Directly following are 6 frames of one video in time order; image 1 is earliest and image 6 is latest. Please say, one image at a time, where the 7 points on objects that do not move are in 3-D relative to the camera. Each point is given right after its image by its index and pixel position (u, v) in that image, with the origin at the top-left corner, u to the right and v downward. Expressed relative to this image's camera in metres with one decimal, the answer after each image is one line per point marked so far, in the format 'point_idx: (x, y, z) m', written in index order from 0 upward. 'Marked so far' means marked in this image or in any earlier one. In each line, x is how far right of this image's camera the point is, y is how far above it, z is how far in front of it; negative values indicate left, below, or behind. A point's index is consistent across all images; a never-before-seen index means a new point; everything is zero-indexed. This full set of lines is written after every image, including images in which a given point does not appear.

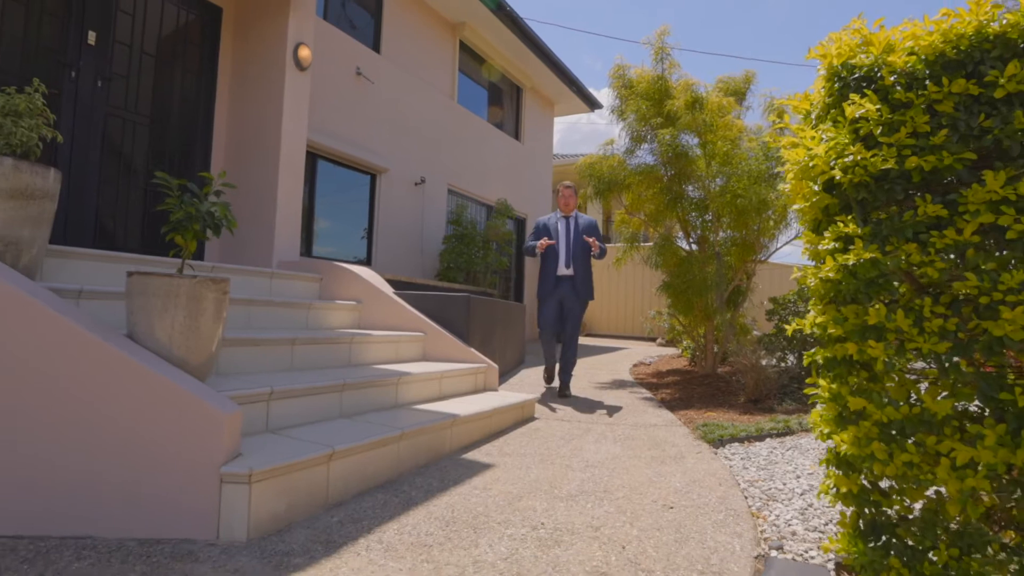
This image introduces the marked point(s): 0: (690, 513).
0: (+0.7, -0.9, +2.4) m
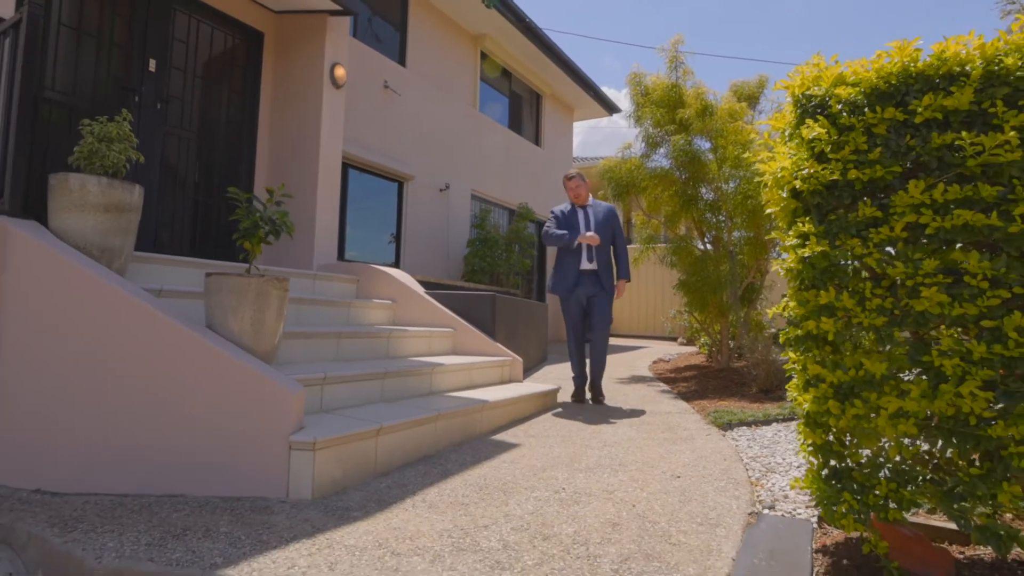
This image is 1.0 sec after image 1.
0: (+0.8, -0.9, +2.7) m
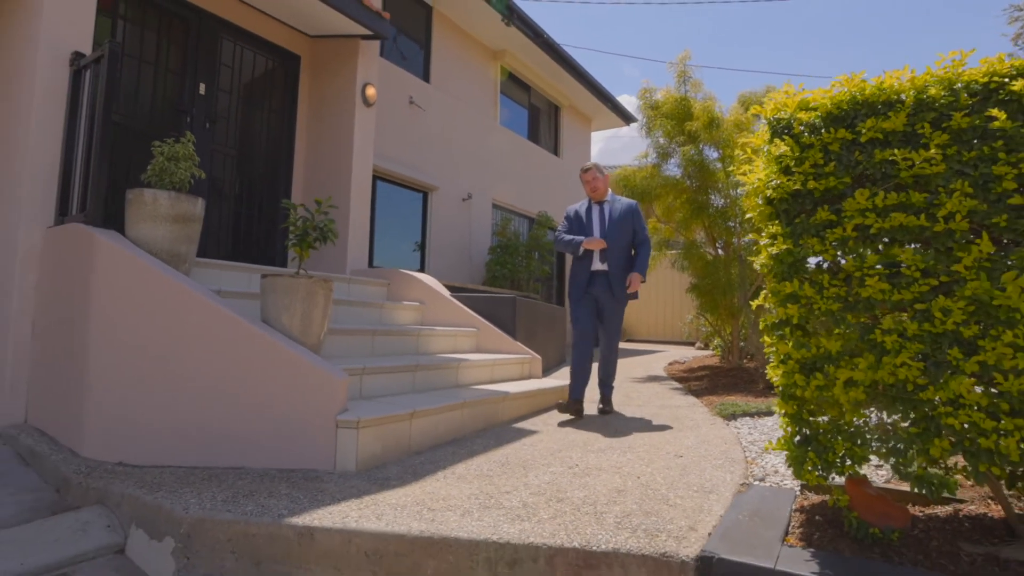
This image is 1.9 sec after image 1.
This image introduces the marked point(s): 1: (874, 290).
0: (+0.9, -0.9, +3.0) m
1: (+1.1, 0.0, +1.7) m
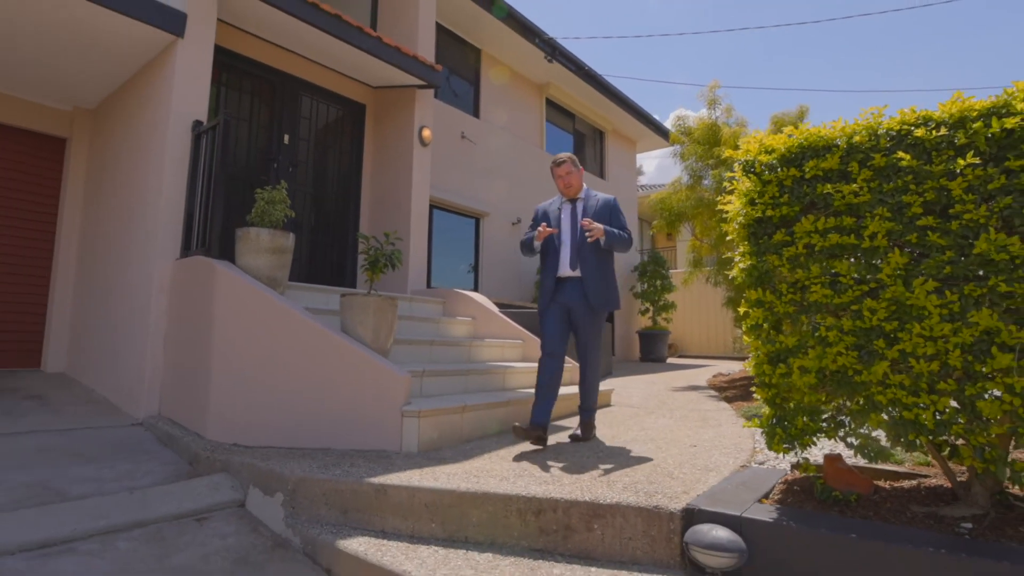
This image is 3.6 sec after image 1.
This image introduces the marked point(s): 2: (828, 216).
0: (+1.1, -0.9, +3.5) m
1: (+1.2, 0.0, +2.2) m
2: (+1.2, +0.3, +2.3) m
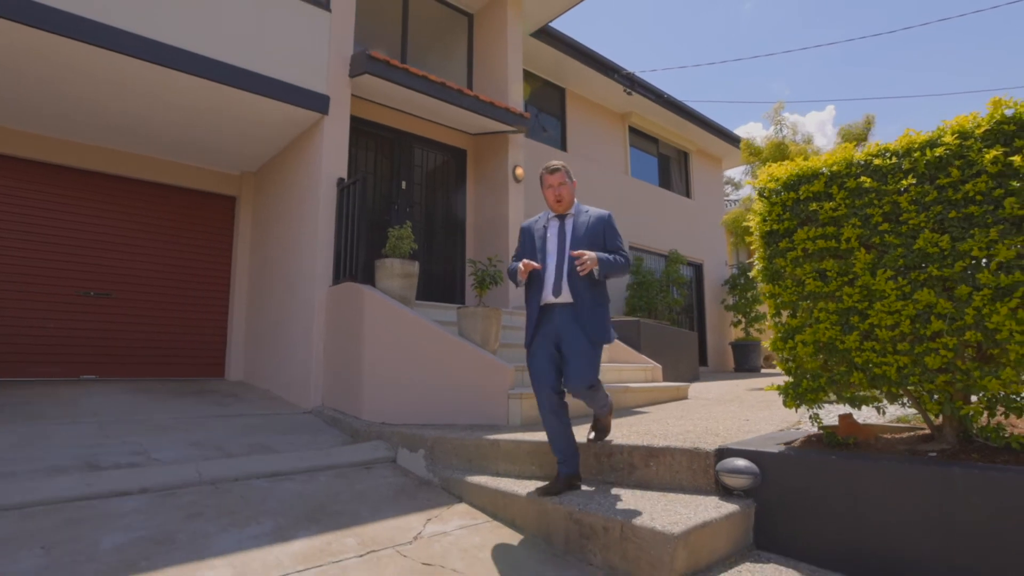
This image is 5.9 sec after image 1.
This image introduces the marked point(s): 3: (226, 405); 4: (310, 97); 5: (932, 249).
0: (+1.7, -0.9, +4.2) m
1: (+1.5, 0.0, +3.0) m
2: (+1.6, +0.3, +3.0) m
3: (-2.7, -1.1, +5.6) m
4: (-2.0, +1.9, +5.9) m
5: (+1.8, +0.2, +2.6) m
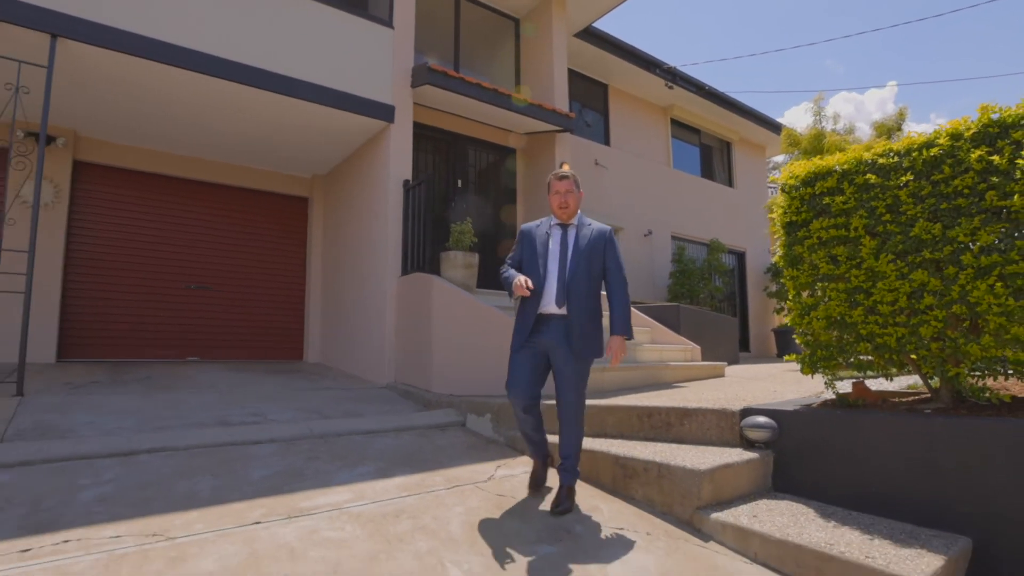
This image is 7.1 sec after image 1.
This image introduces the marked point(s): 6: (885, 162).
0: (+2.2, -0.8, +4.6) m
1: (+1.8, +0.1, +3.4) m
2: (+1.9, +0.4, +3.5) m
3: (-2.2, -1.0, +6.5) m
4: (-1.5, +2.0, +6.6) m
5: (+2.1, +0.3, +3.0) m
6: (+2.0, +0.7, +3.3) m
